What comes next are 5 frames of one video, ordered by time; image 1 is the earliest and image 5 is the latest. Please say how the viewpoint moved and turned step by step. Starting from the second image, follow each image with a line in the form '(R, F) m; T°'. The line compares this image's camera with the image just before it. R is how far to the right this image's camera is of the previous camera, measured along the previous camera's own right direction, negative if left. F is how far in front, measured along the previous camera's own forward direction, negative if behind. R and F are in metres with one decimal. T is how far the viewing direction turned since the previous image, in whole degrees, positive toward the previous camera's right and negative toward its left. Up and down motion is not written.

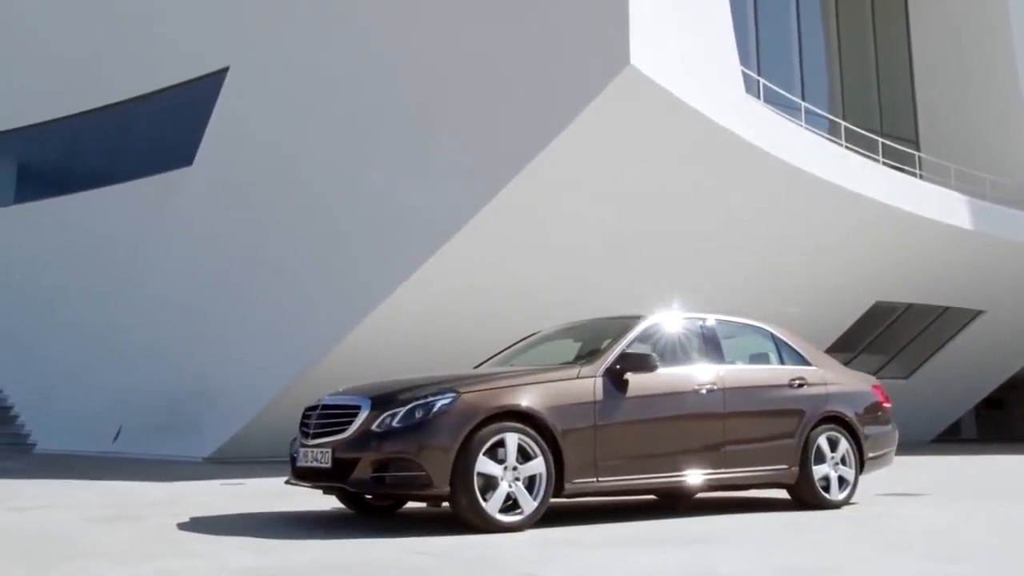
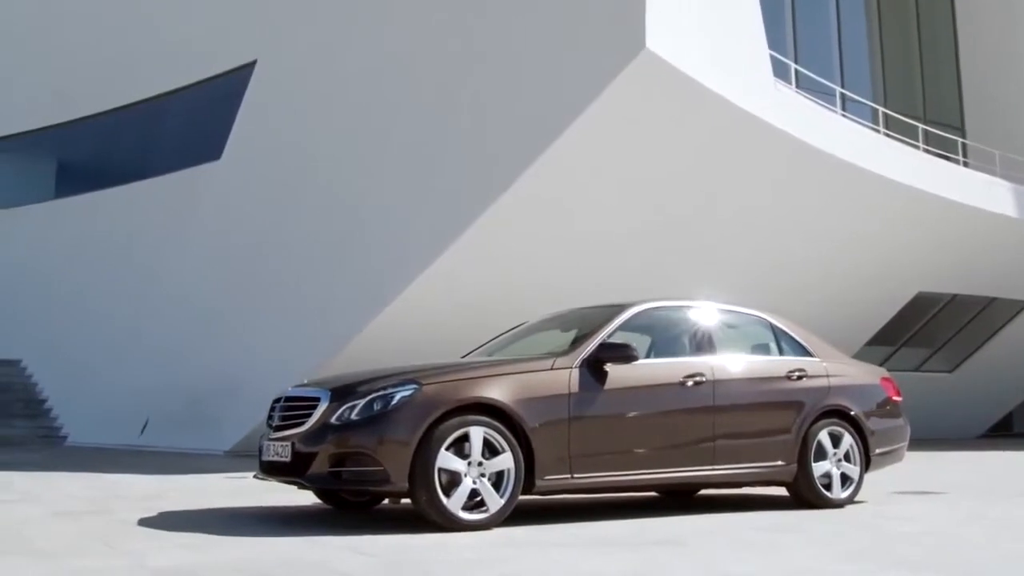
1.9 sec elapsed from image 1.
(+0.5, +0.3) m; -3°
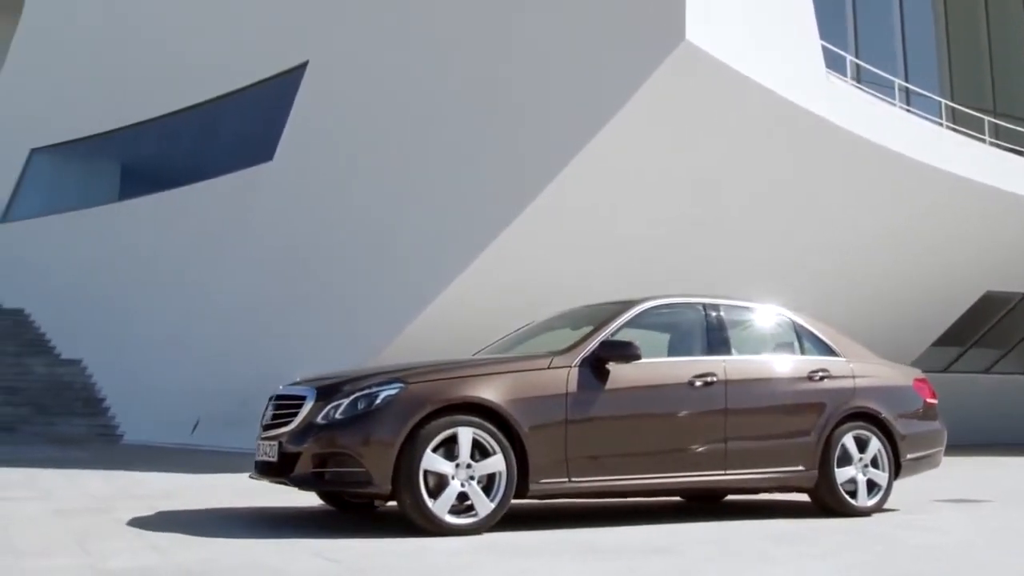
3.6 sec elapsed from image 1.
(+0.4, +0.2) m; -4°
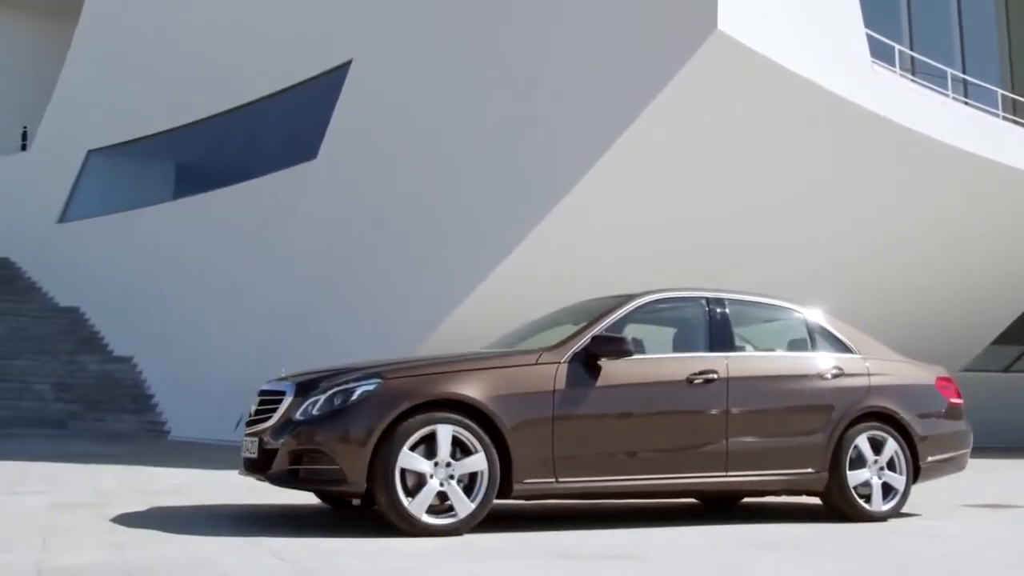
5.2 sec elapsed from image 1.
(+0.4, +0.2) m; -3°
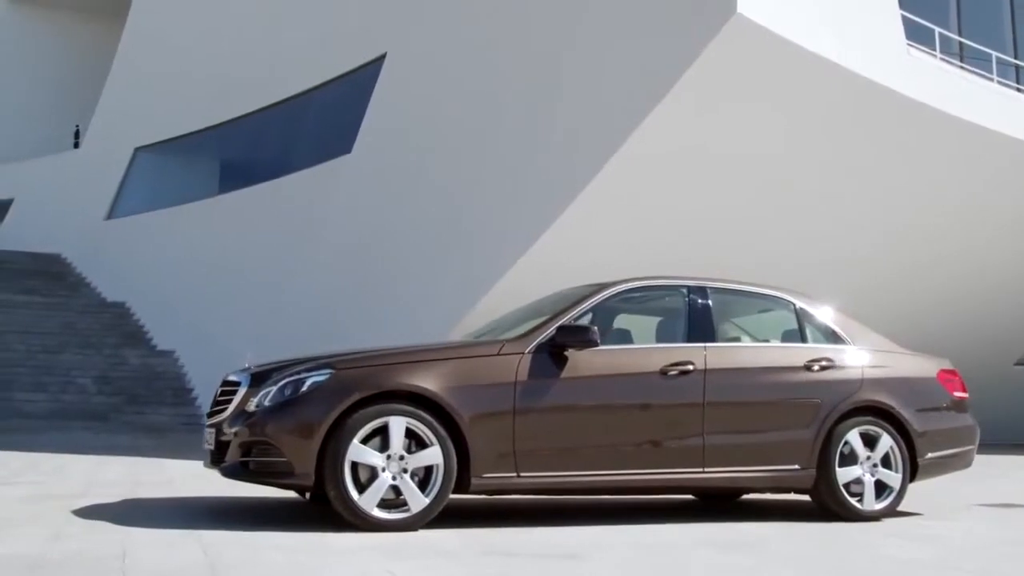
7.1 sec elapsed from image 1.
(+0.5, +0.2) m; -3°
